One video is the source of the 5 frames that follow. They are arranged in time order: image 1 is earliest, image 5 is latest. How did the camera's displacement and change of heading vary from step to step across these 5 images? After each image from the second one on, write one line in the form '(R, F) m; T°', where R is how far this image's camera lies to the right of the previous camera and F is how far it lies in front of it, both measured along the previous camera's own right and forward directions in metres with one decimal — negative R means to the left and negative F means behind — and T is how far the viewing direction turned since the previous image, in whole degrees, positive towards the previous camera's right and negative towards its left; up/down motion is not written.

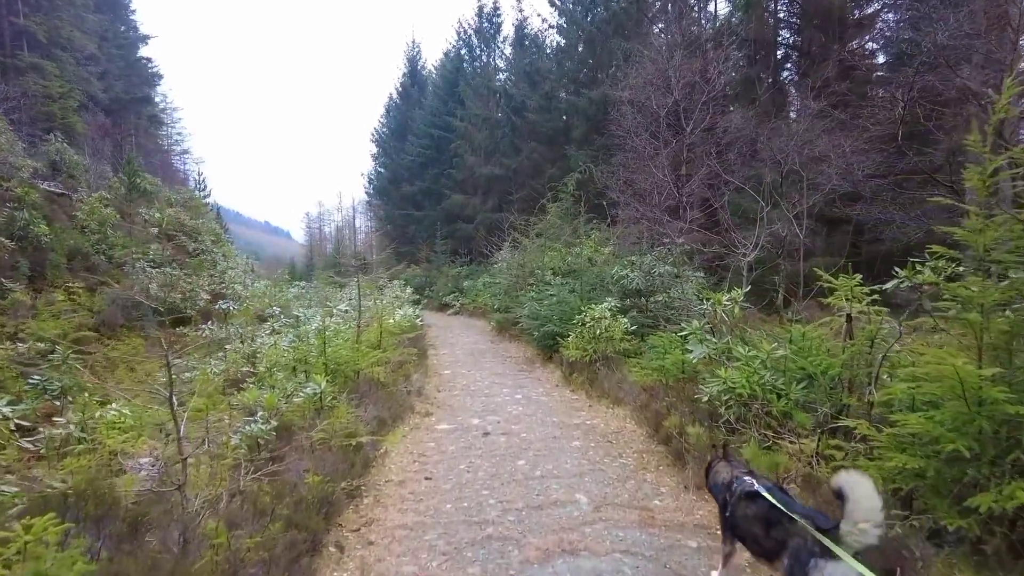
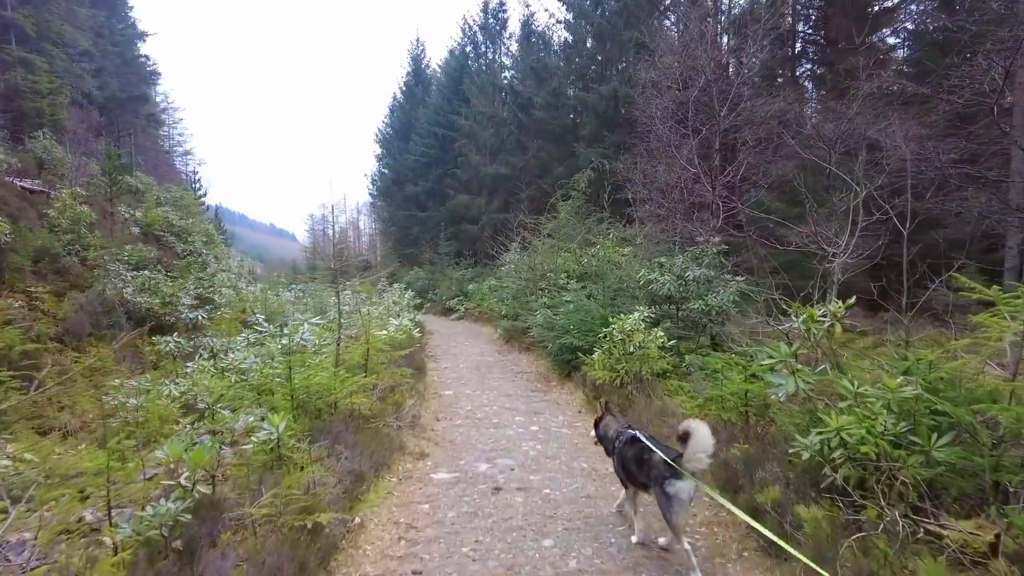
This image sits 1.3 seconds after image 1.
(-0.1, +1.3) m; 0°
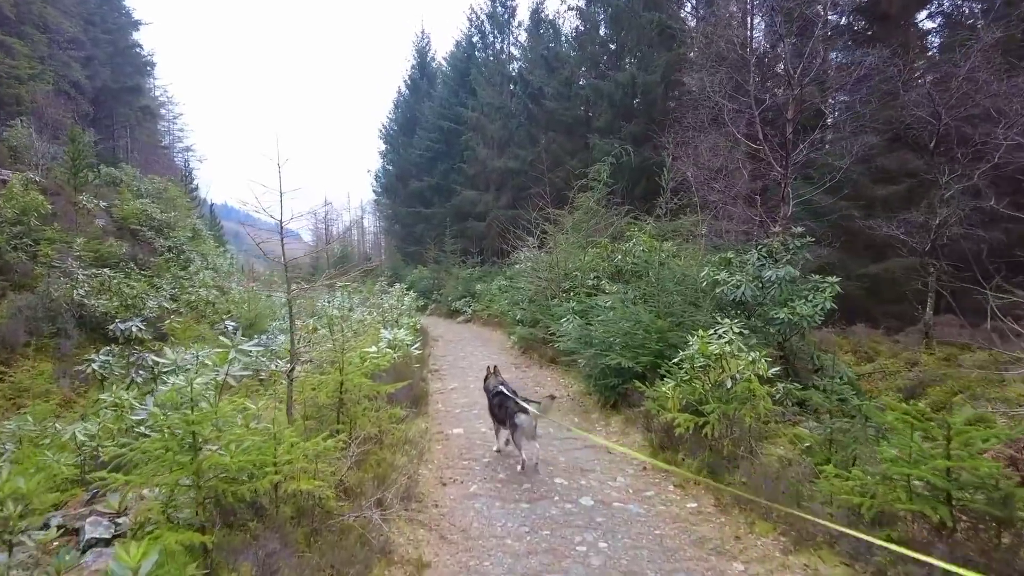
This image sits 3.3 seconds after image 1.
(-0.2, +2.0) m; 0°
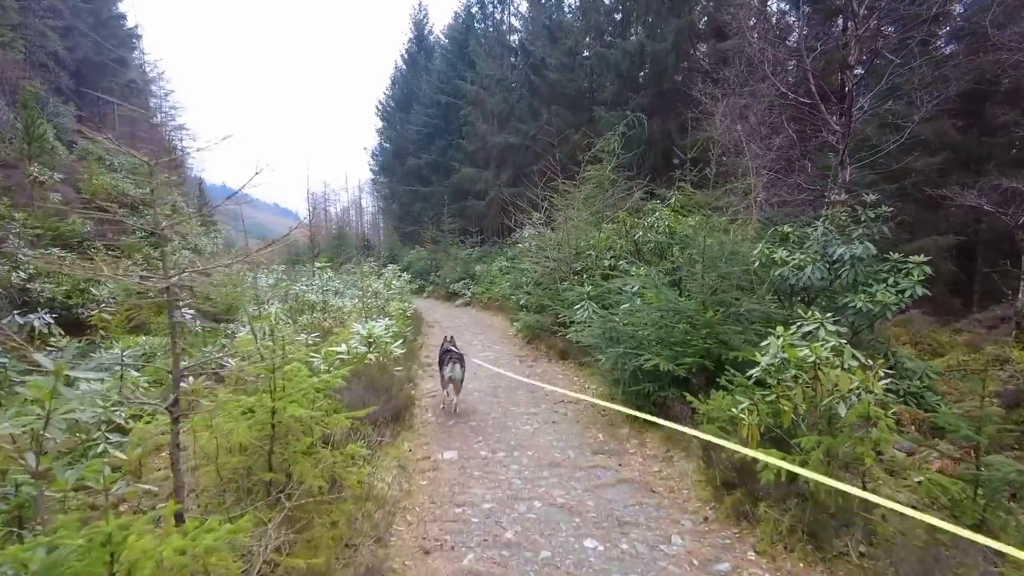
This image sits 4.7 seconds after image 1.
(-0.1, +1.4) m; 0°
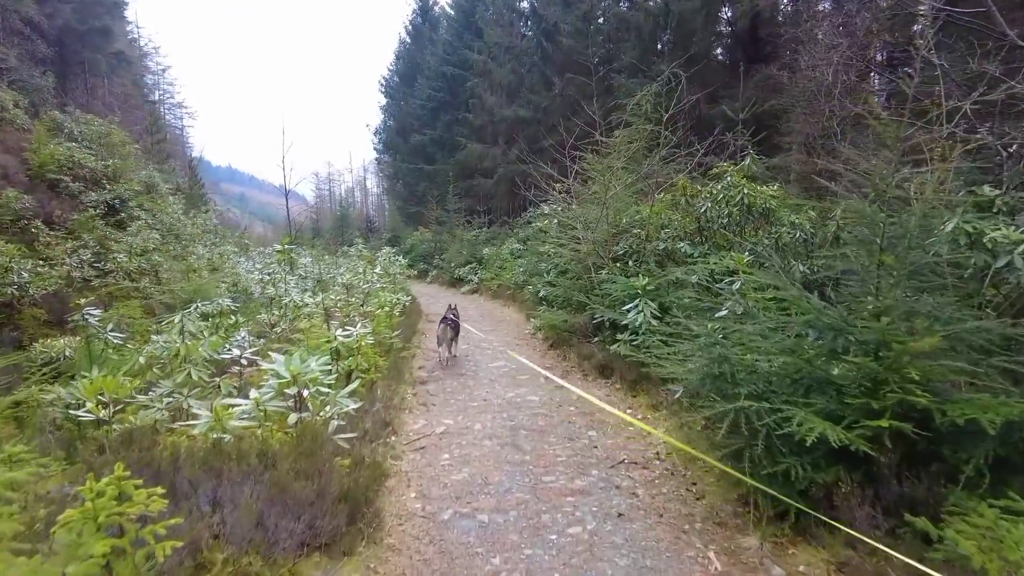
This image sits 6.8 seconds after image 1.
(-0.2, +2.2) m; -1°
